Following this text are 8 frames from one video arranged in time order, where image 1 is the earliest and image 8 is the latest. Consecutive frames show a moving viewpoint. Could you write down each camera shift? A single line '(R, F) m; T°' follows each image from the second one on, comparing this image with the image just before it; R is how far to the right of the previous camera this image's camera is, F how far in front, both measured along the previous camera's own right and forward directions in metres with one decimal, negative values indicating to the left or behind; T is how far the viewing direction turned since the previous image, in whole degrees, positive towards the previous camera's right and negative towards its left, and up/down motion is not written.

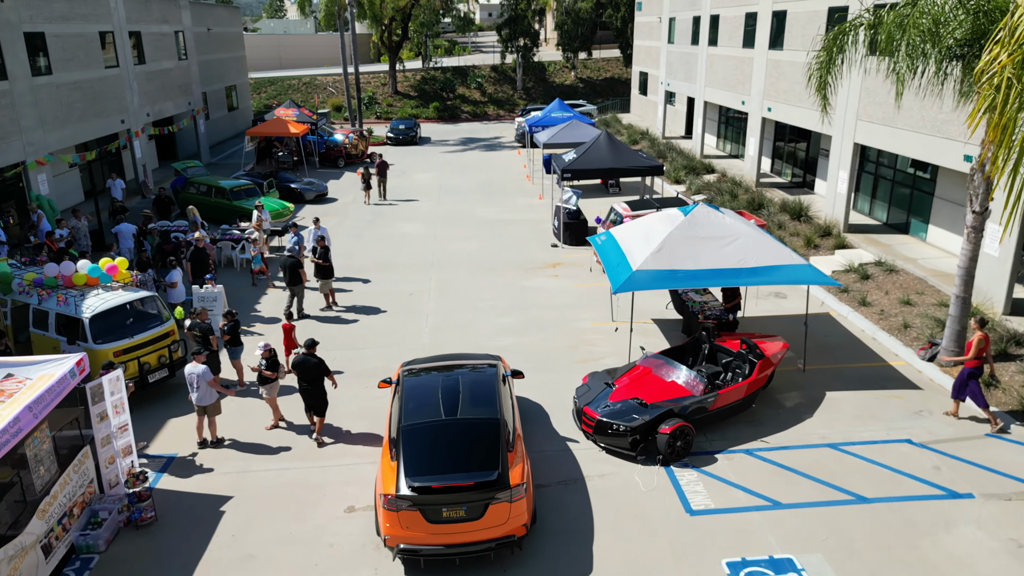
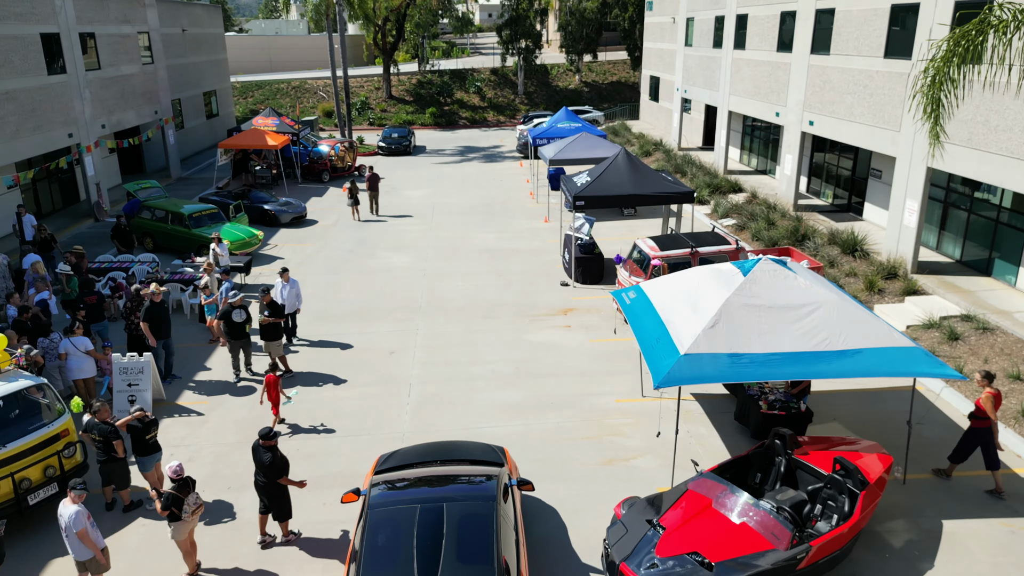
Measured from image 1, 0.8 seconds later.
(-0.1, +2.9) m; 0°
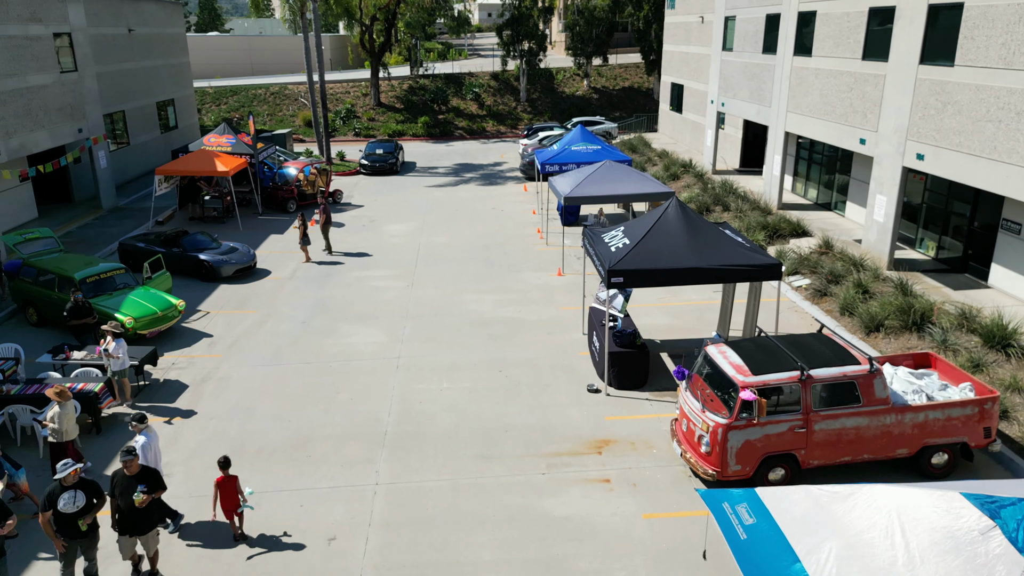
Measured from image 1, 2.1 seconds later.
(-0.1, +4.8) m; 0°
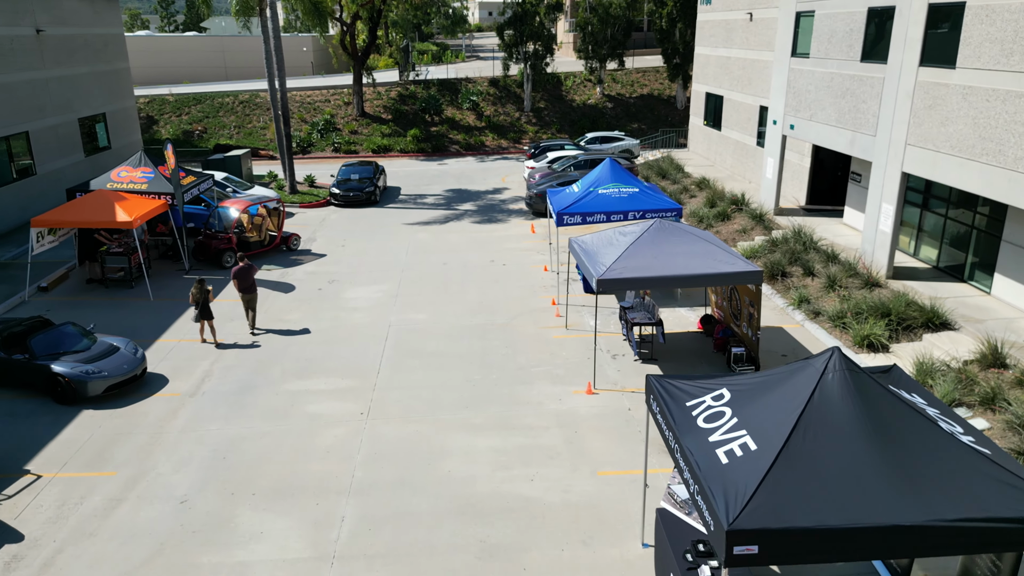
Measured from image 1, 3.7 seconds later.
(-0.1, +5.7) m; 0°
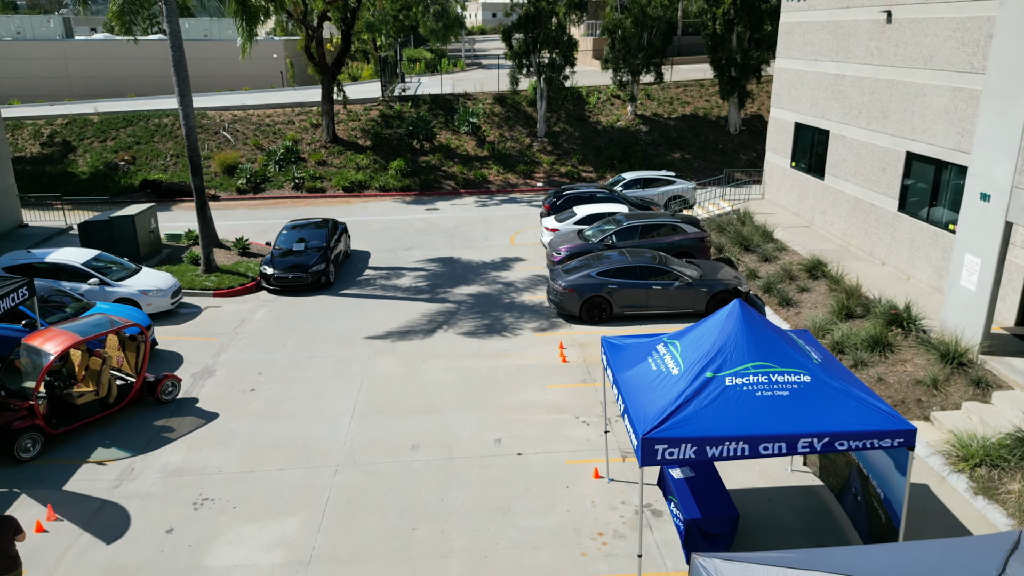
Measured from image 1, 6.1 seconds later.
(-0.3, +8.2) m; 0°
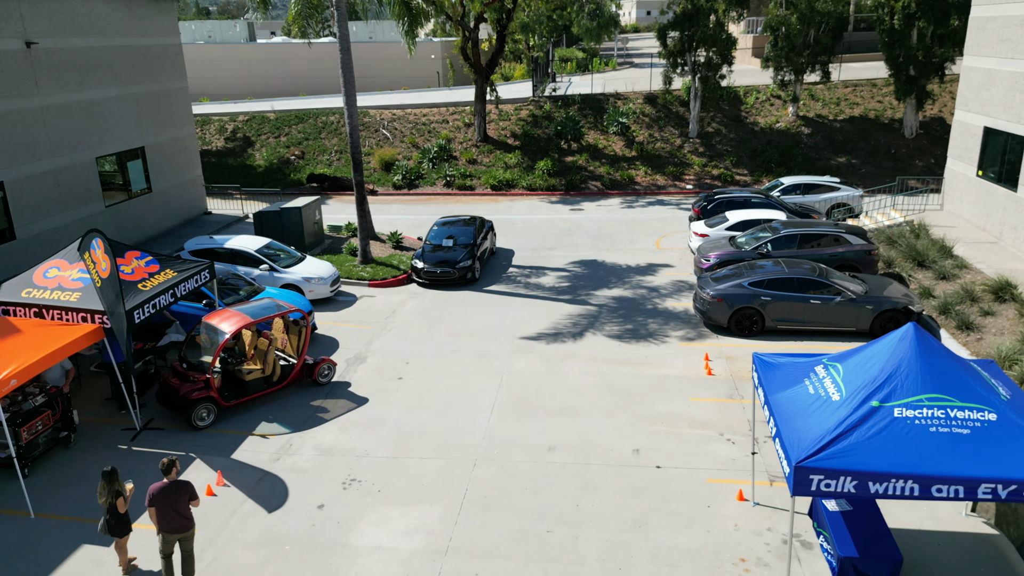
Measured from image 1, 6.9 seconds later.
(-0.1, +0.1) m; -11°
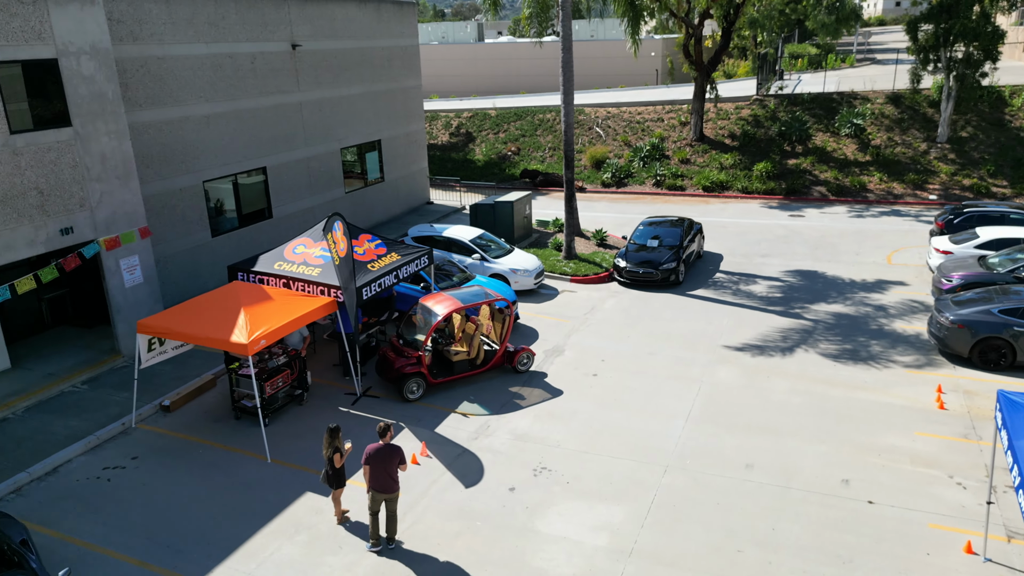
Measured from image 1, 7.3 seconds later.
(0.0, 0.0) m; -16°
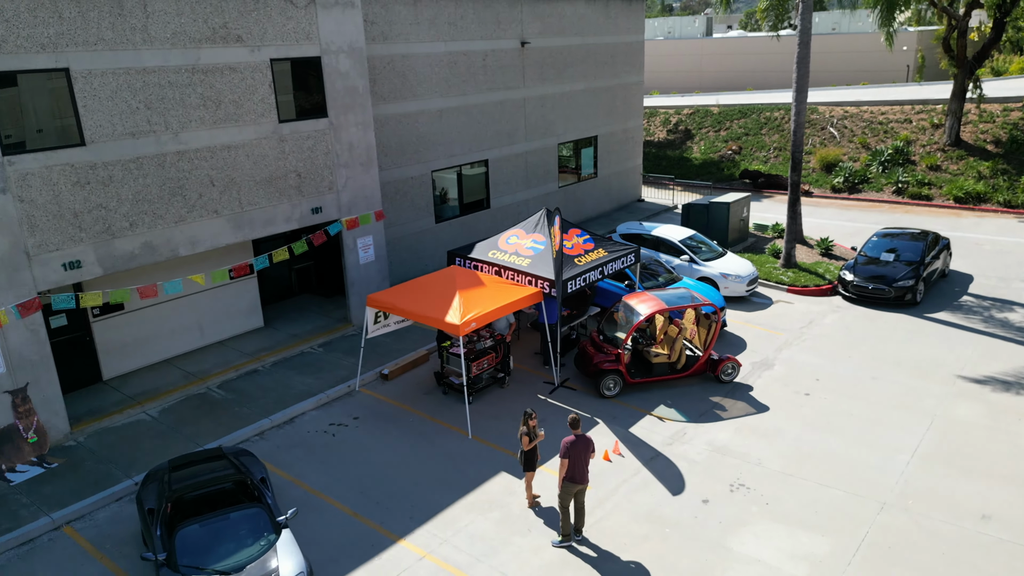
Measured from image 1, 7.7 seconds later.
(0.0, 0.0) m; -16°
